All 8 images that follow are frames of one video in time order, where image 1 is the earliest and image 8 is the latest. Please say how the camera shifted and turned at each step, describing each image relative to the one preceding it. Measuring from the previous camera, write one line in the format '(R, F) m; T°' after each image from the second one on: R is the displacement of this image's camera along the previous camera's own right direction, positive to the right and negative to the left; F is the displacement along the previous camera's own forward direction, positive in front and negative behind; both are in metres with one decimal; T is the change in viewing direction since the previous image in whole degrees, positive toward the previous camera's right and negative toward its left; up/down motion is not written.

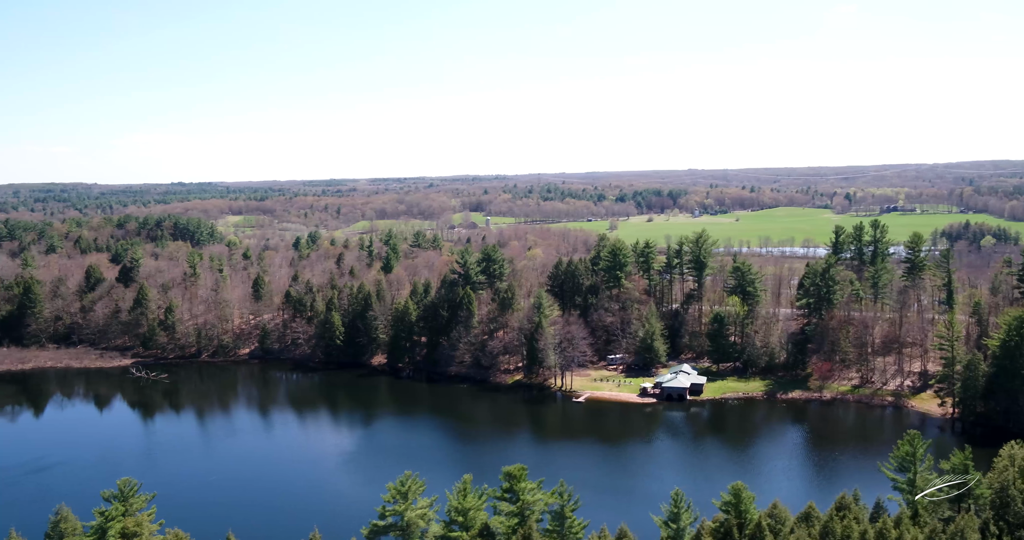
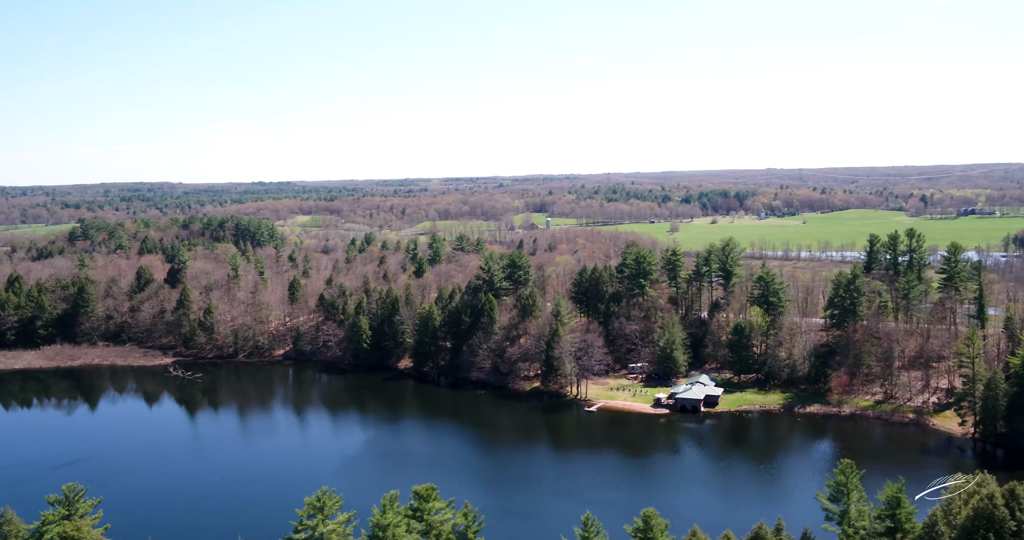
(+3.4, 0.0) m; -5°
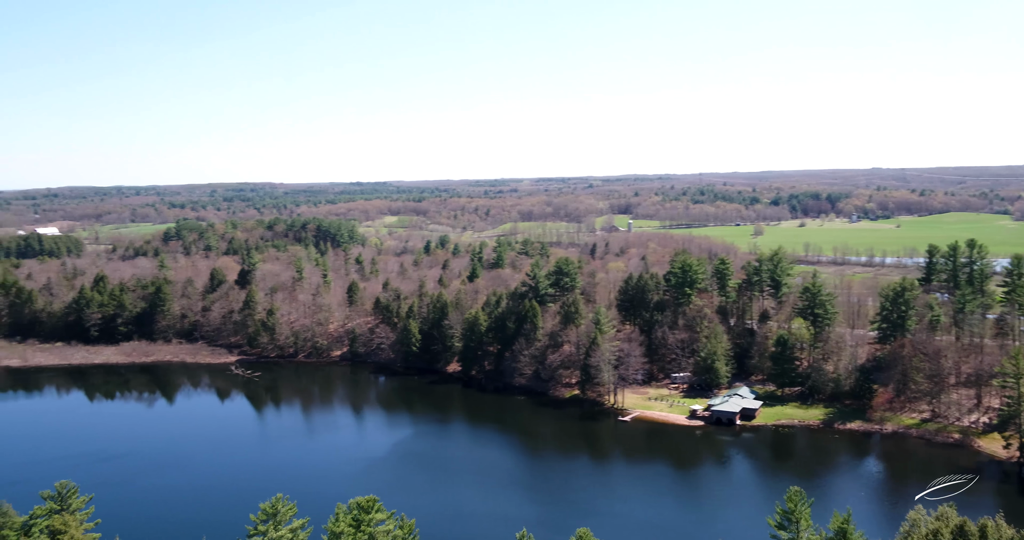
(+3.4, -0.3) m; -6°
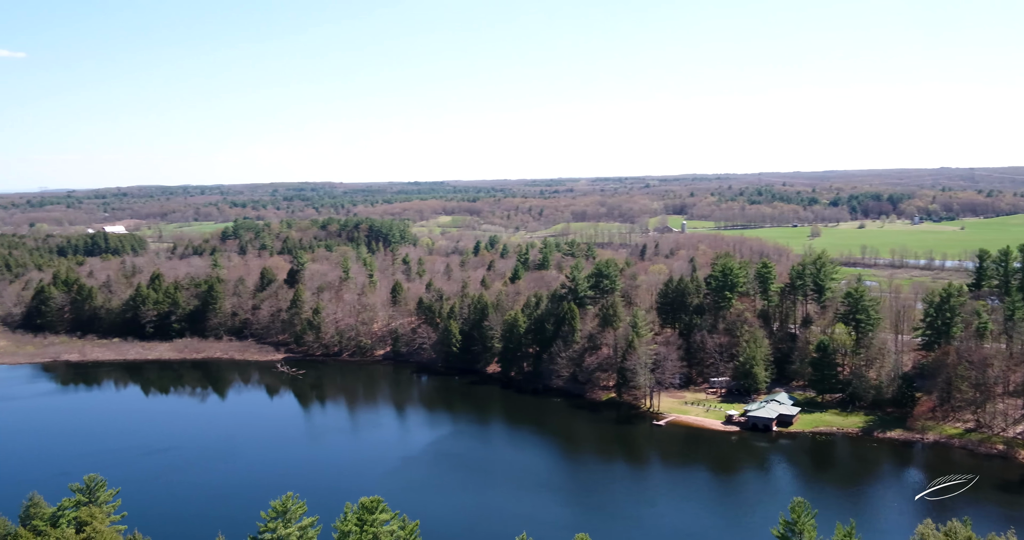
(+1.2, -0.2) m; -4°
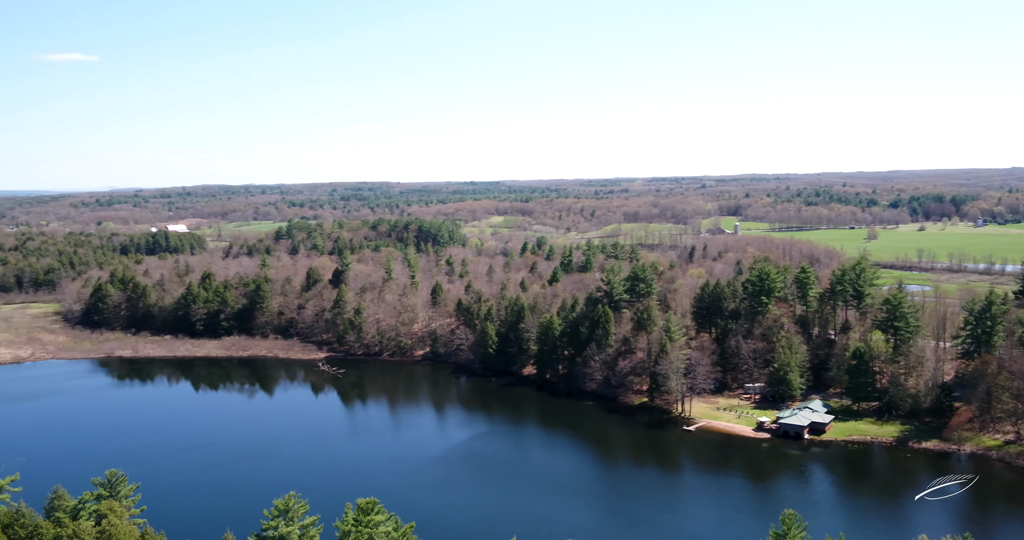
(+1.4, -0.3) m; -4°
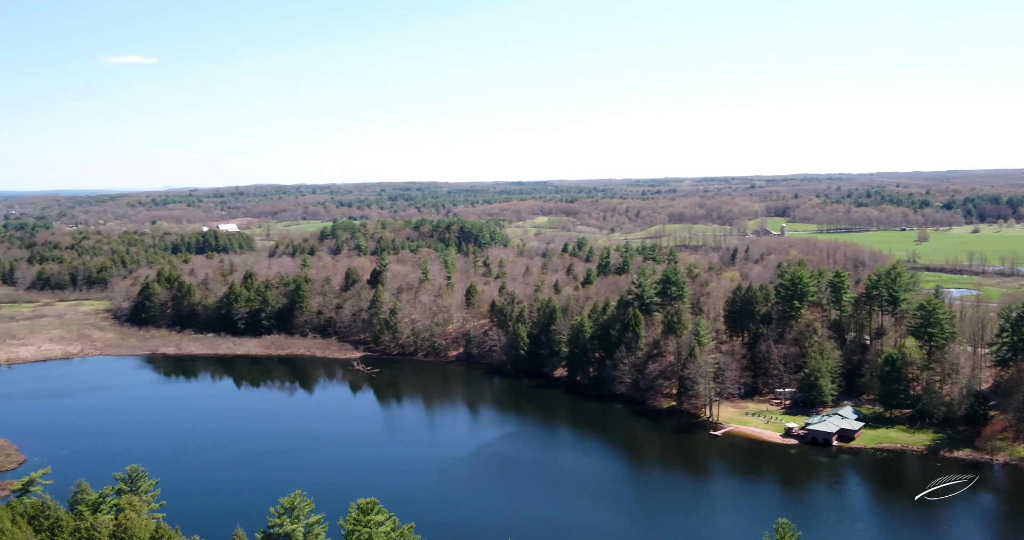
(+1.2, -0.3) m; -3°
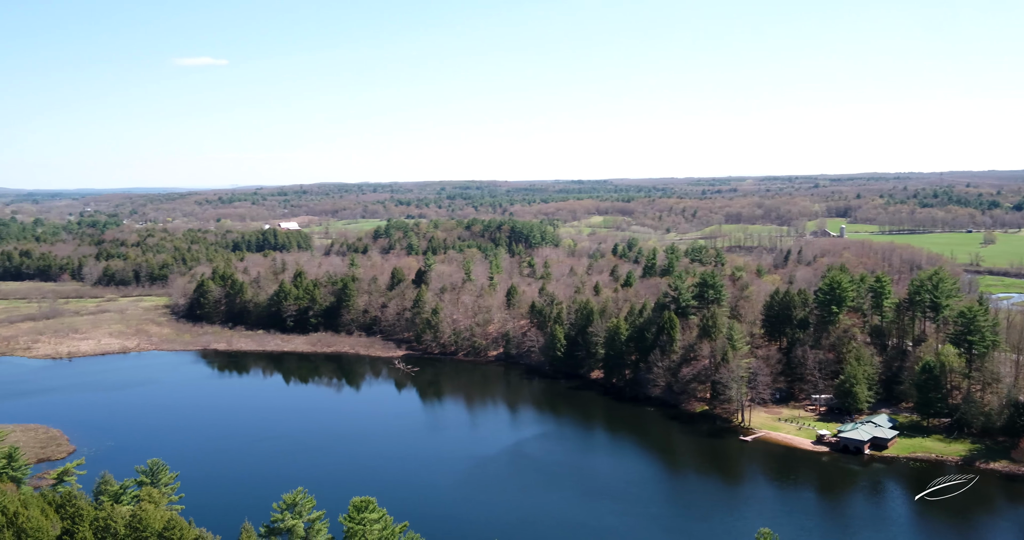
(+1.7, -0.4) m; -4°
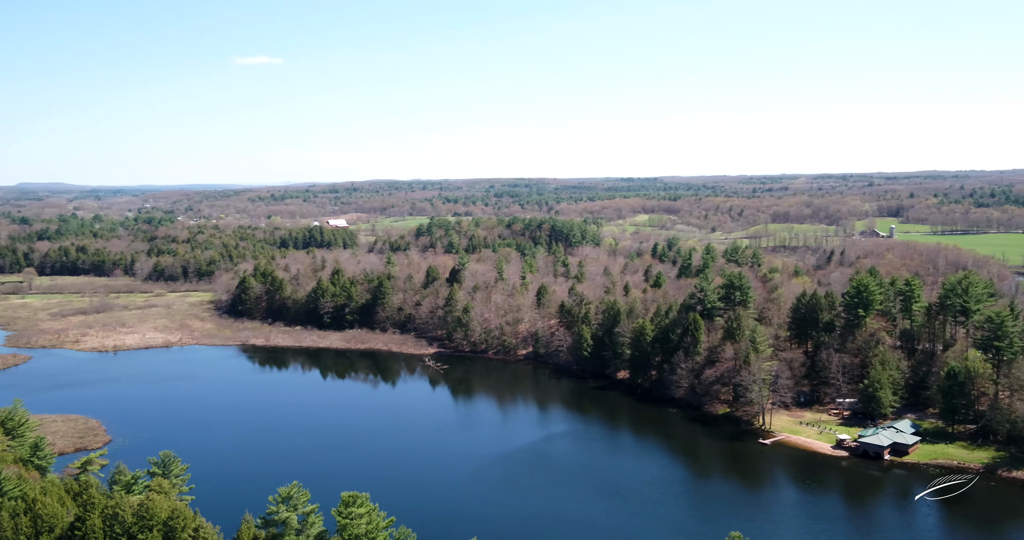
(+1.7, -0.5) m; -3°
